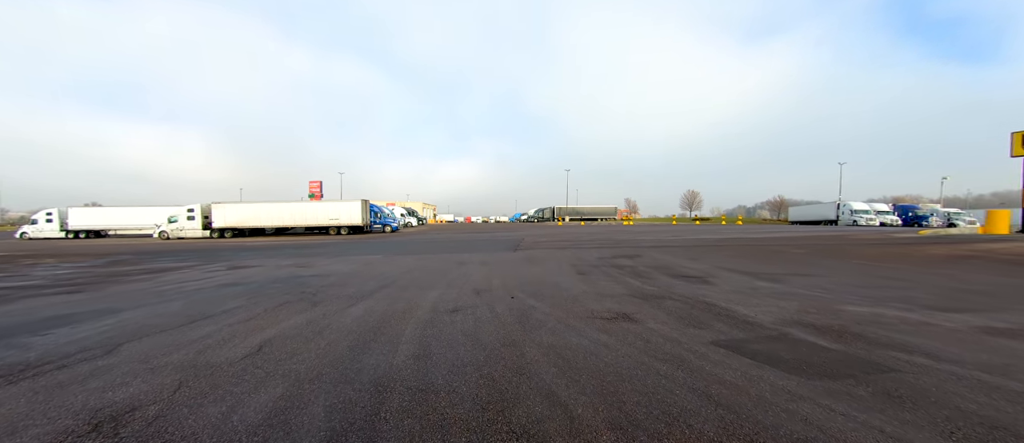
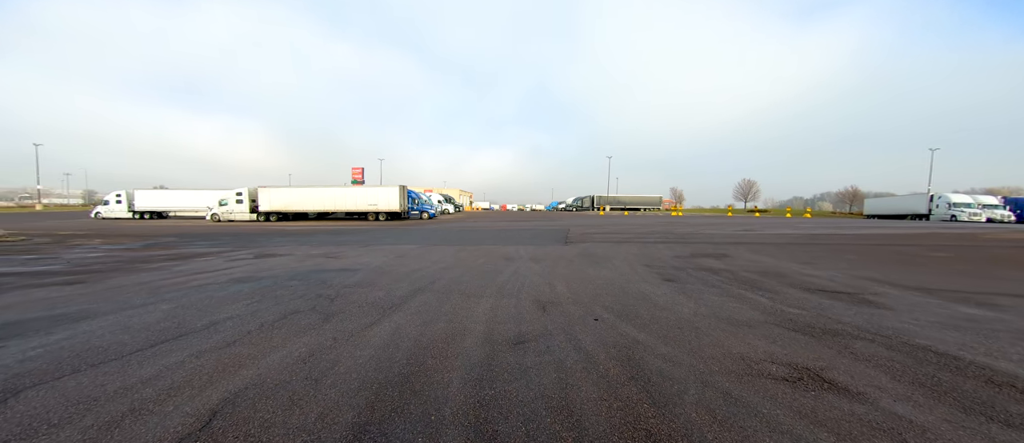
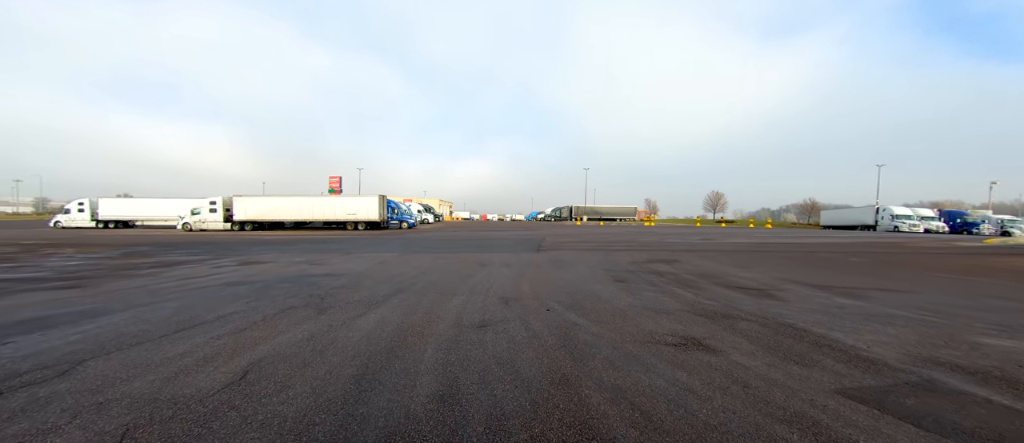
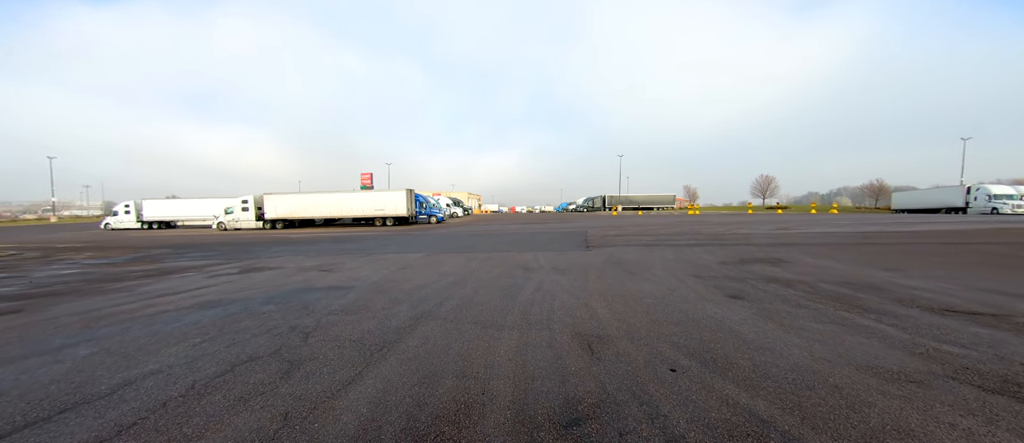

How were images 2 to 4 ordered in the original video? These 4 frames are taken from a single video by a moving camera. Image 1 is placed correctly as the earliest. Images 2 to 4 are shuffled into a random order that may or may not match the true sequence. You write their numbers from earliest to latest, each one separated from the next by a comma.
3, 2, 4
